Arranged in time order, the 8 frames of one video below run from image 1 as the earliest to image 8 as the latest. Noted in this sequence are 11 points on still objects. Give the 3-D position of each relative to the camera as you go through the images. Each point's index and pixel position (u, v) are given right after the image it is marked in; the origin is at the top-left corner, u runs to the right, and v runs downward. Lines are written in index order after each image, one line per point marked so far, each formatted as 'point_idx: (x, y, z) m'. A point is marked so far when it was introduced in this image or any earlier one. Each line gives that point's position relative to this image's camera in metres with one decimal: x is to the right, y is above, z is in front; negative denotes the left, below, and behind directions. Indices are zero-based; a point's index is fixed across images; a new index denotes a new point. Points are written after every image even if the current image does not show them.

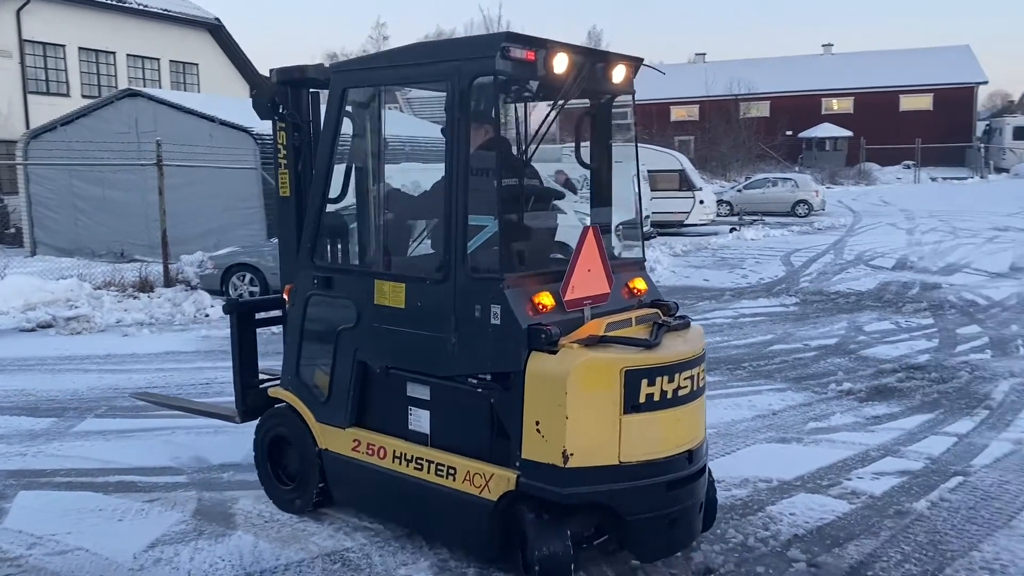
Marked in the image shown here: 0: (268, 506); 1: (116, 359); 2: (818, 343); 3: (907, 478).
0: (-1.4, -1.2, +5.1) m
1: (-4.2, -0.8, +9.6) m
2: (+3.5, -0.6, +10.2) m
3: (+2.4, -1.2, +5.5) m
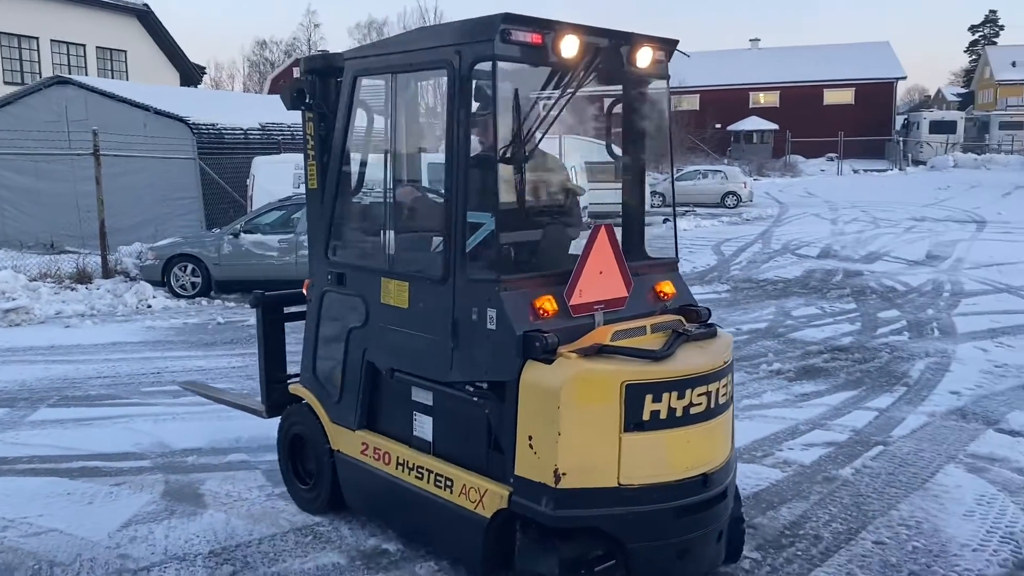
0: (-1.6, -1.2, +5.3) m
1: (-4.8, -0.7, +9.6) m
2: (+2.8, -0.5, +10.7) m
3: (+2.1, -1.1, +6.0) m
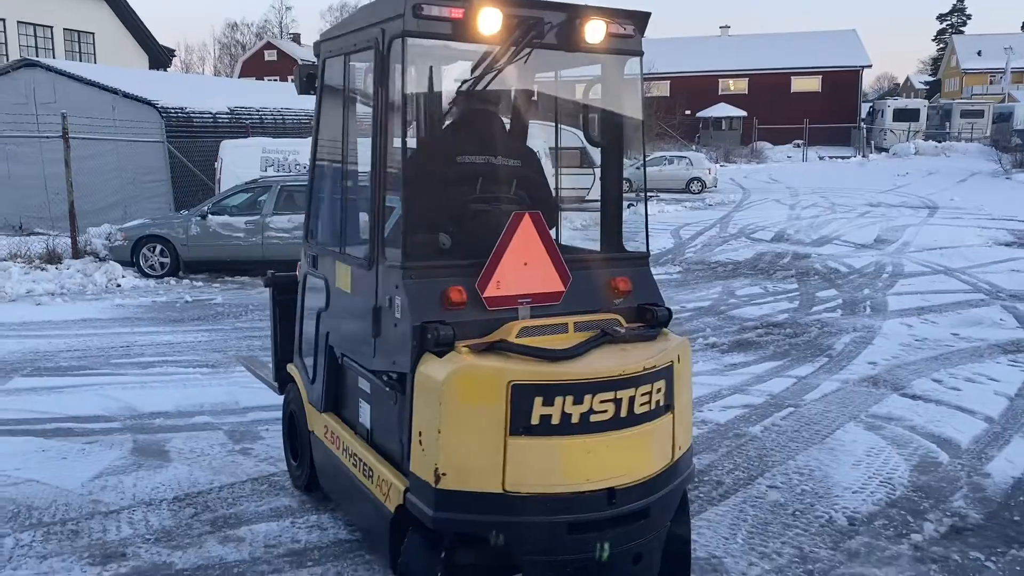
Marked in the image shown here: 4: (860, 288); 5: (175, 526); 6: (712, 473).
0: (-2.0, -1.0, +5.8) m
1: (-5.3, -0.4, +10.0) m
2: (+2.3, -0.2, +11.3) m
3: (+1.7, -0.9, +6.6) m
4: (+5.0, 0.0, +12.9) m
5: (-1.7, -1.2, +4.5) m
6: (+1.2, -1.1, +5.3) m
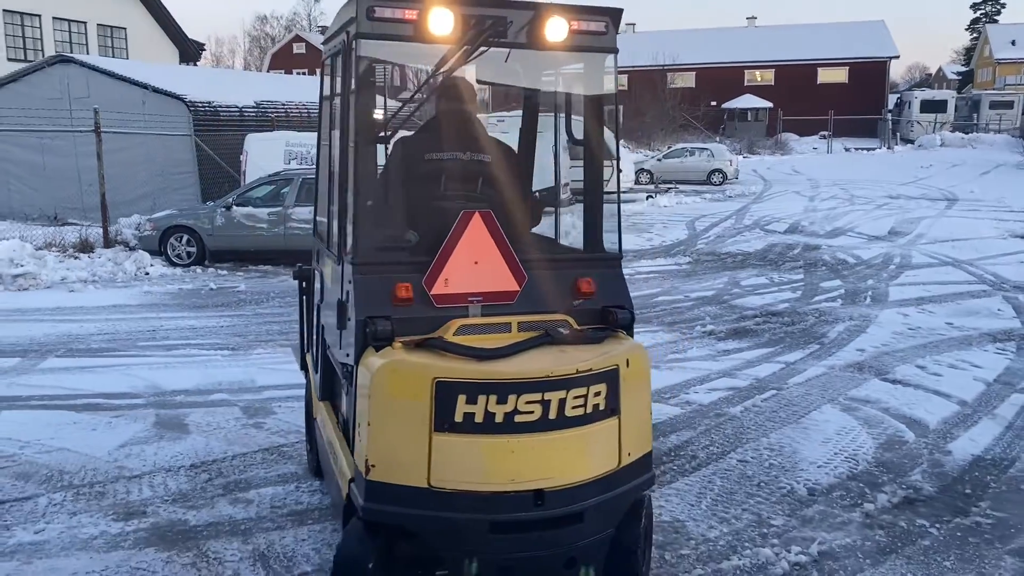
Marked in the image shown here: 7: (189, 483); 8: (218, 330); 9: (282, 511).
0: (-2.1, -0.9, +6.3) m
1: (-5.2, -0.3, +10.6) m
2: (+2.4, -0.1, +11.6) m
3: (+1.7, -0.8, +7.0) m
4: (+5.1, +0.1, +13.1) m
5: (-1.8, -1.1, +5.0) m
6: (+1.1, -1.0, +5.7) m
7: (-1.8, -1.1, +5.1) m
8: (-3.1, -0.4, +9.5) m
9: (-1.2, -1.2, +4.7) m
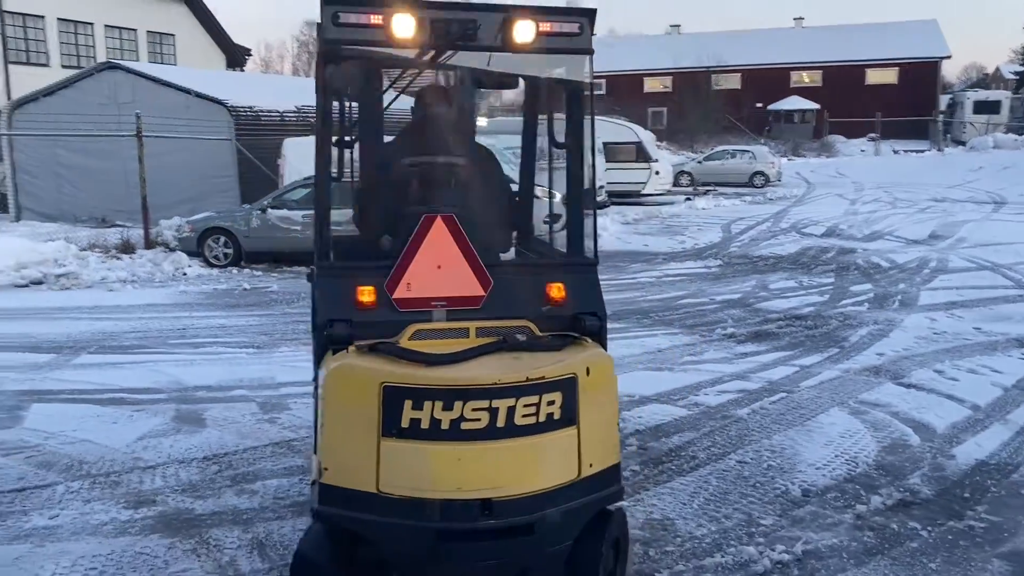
0: (-2.0, -0.9, +6.5) m
1: (-5.0, -0.3, +10.9) m
2: (+2.7, -0.1, +11.6) m
3: (+1.8, -0.8, +7.0) m
4: (+5.5, +0.1, +13.0) m
5: (-1.8, -1.1, +5.2) m
6: (+1.1, -1.0, +5.7) m
7: (-1.8, -1.1, +5.3) m
8: (-2.9, -0.4, +9.7) m
9: (-1.2, -1.2, +4.9) m
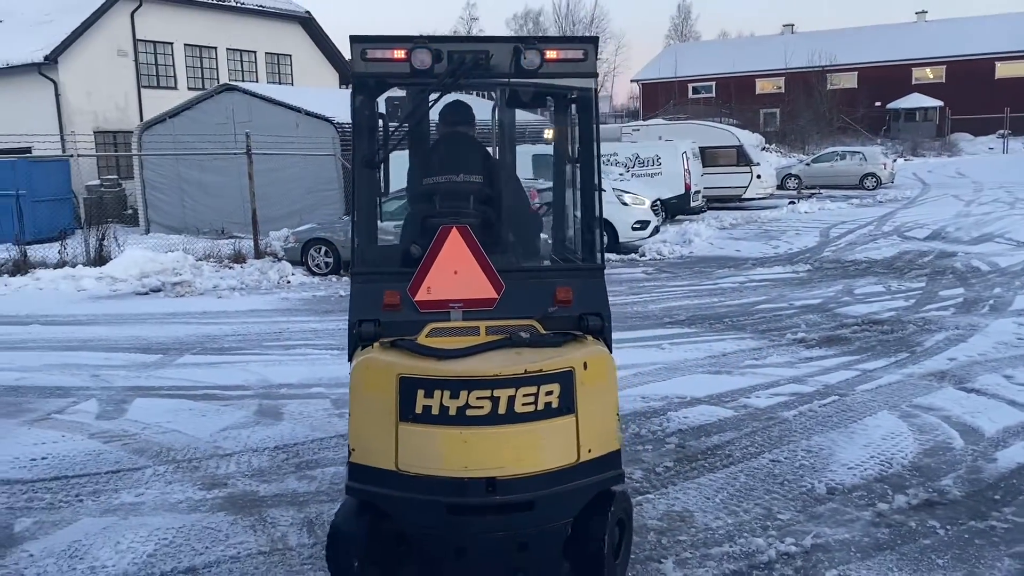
0: (-1.6, -0.9, +7.1) m
1: (-4.0, -0.4, +11.9) m
2: (+3.7, -0.2, +11.6) m
3: (+2.2, -0.9, +7.1) m
4: (+6.7, 0.0, +12.6) m
5: (-1.6, -1.1, +5.8) m
6: (+1.4, -1.1, +5.9) m
7: (-1.6, -1.1, +5.9) m
8: (-2.1, -0.5, +10.4) m
9: (-1.0, -1.2, +5.4) m
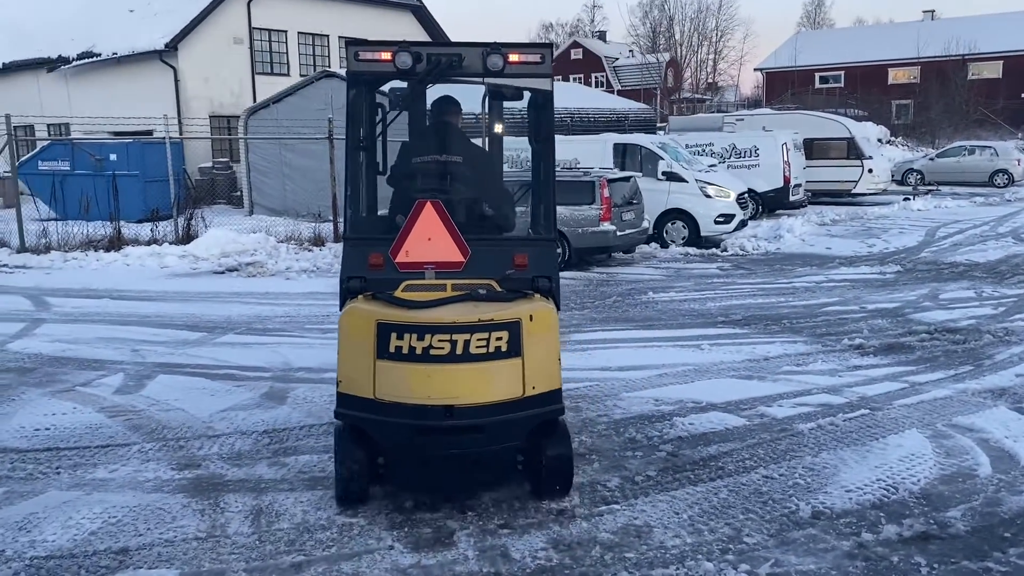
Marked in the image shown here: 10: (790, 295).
0: (-1.5, -0.8, +7.1) m
1: (-3.2, -0.1, +12.1) m
2: (+4.4, -0.2, +10.8) m
3: (+2.2, -0.9, +6.5) m
4: (+7.5, -0.1, +11.4) m
5: (-1.7, -1.0, +5.8) m
6: (+1.3, -1.0, +5.5) m
7: (-1.7, -1.0, +5.9) m
8: (-1.5, -0.3, +10.4) m
9: (-1.2, -1.1, +5.3) m
10: (+3.5, -0.1, +11.5) m
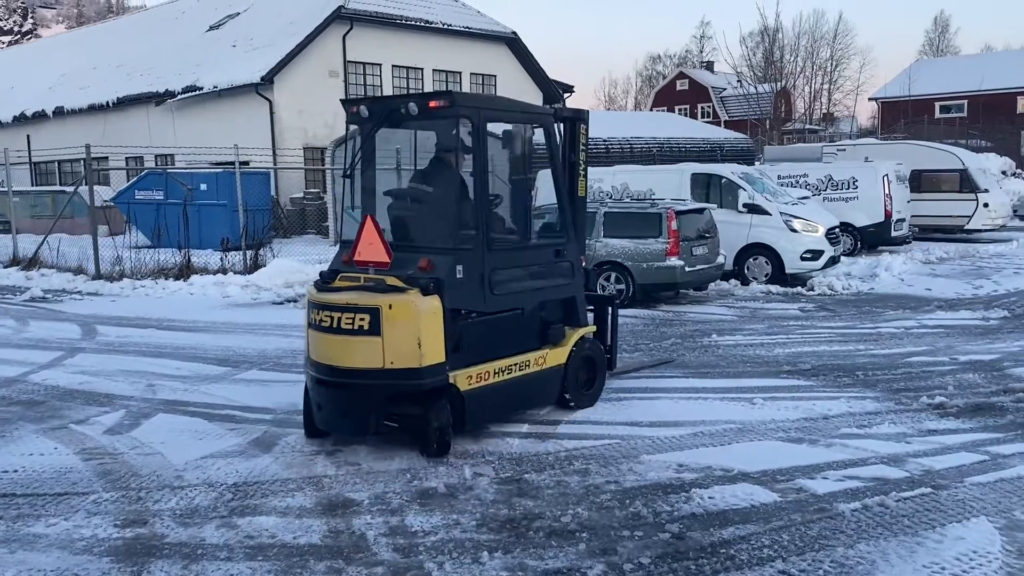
0: (-1.5, -1.1, +6.5) m
1: (-2.5, -0.5, +11.7) m
2: (+4.9, -0.7, +9.5) m
3: (+2.2, -1.2, +5.5) m
4: (+8.0, -0.7, +9.7) m
5: (-1.8, -1.3, +5.2) m
6: (+1.1, -1.3, +4.6) m
7: (-1.8, -1.3, +5.3) m
8: (-1.1, -0.7, +9.8) m
9: (-1.4, -1.3, +4.7) m
10: (+4.1, -0.6, +10.3) m
